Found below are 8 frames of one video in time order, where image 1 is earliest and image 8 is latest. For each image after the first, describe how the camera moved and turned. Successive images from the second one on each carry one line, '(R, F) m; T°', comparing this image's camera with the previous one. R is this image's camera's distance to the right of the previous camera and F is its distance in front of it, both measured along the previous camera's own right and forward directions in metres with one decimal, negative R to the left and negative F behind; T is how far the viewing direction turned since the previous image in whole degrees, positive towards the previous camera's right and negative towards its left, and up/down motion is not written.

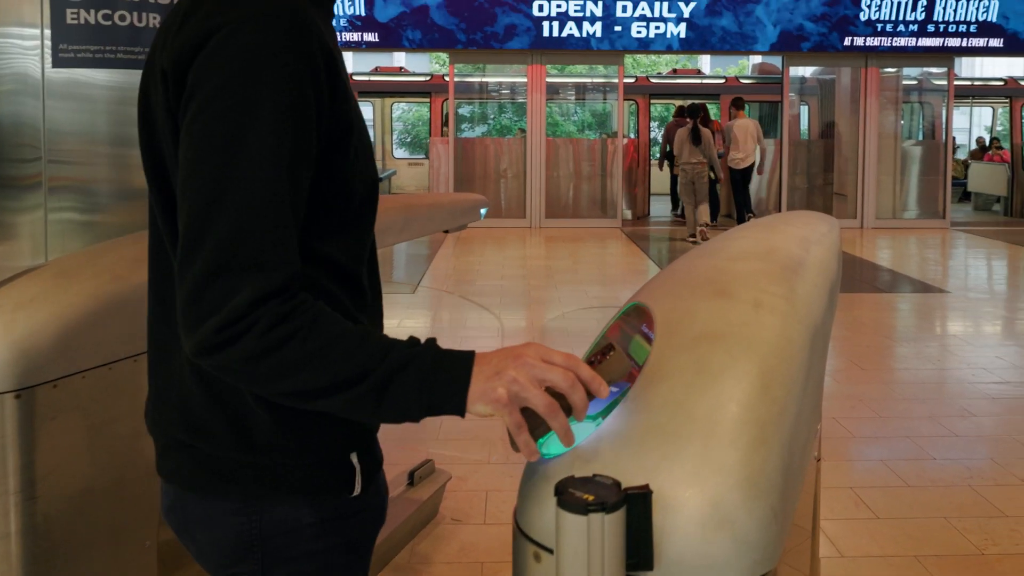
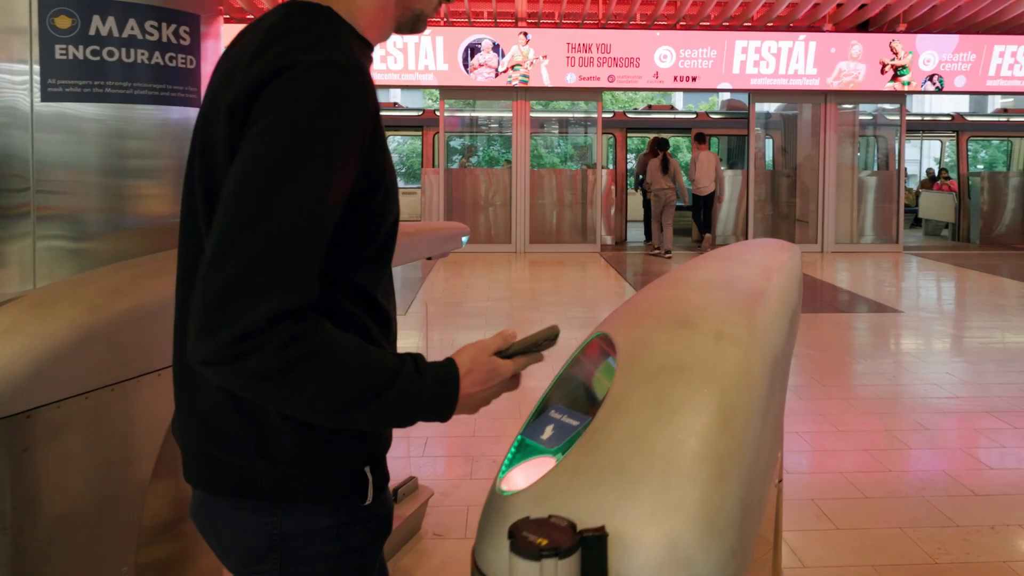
(0.0, -0.3) m; +2°
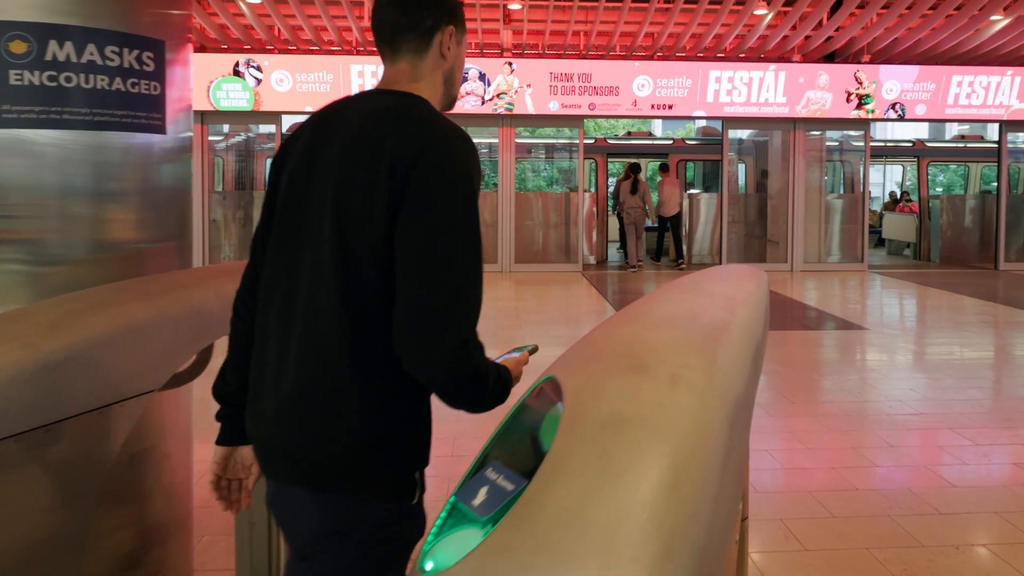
(+0.1, -0.2) m; +1°
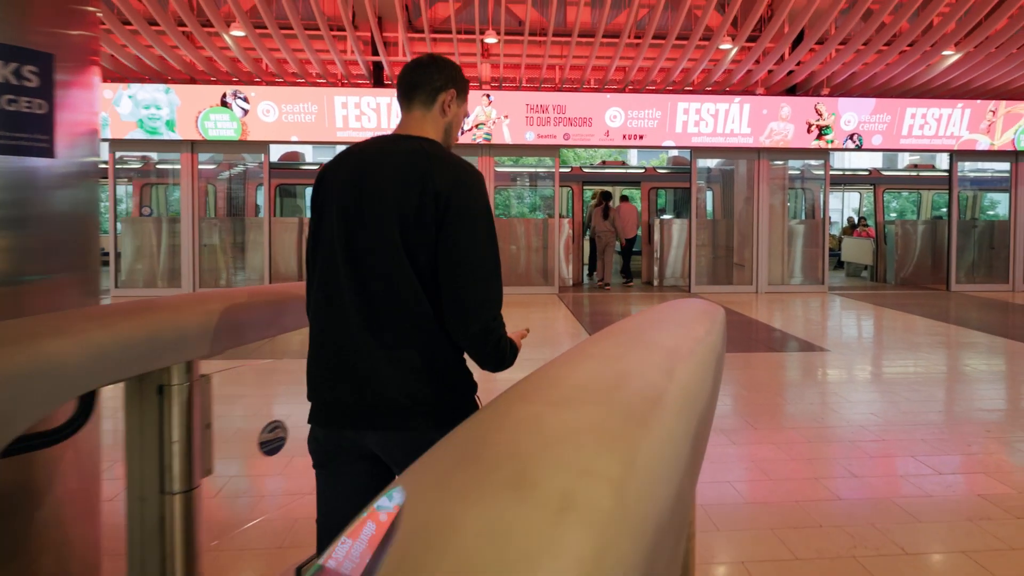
(+0.1, -0.2) m; +1°
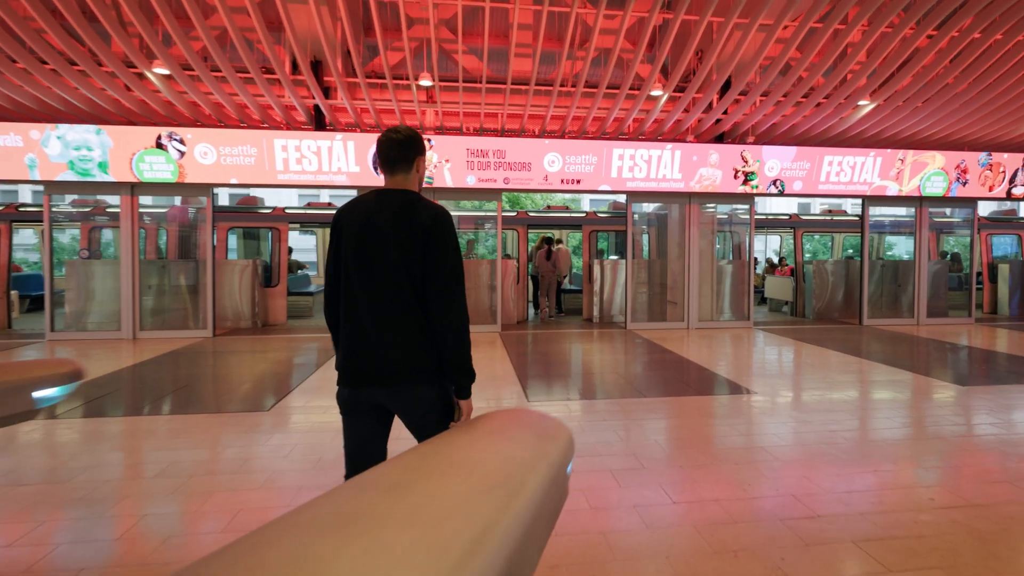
(+0.2, -0.1) m; +4°
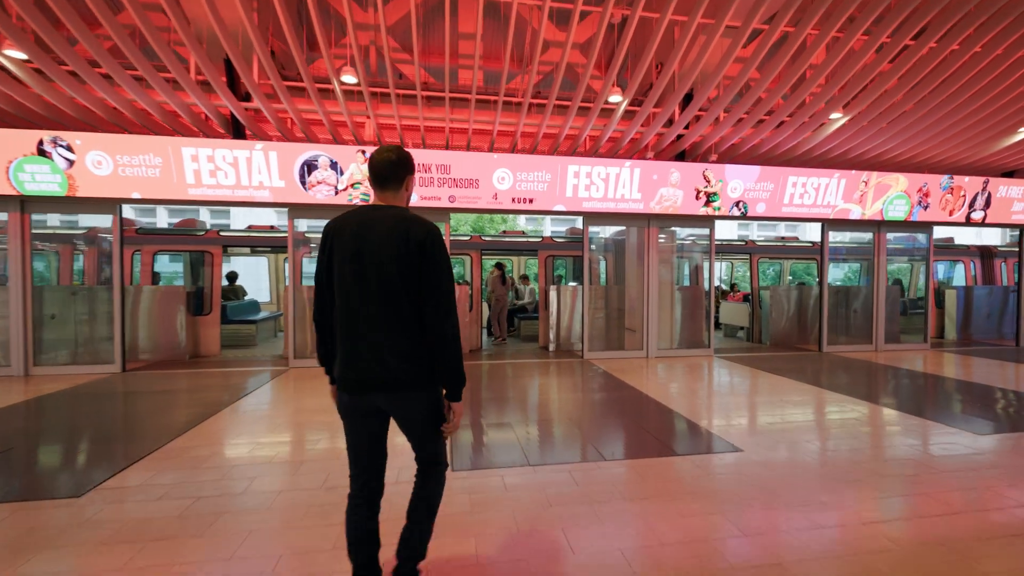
(+0.1, +0.7) m; +4°
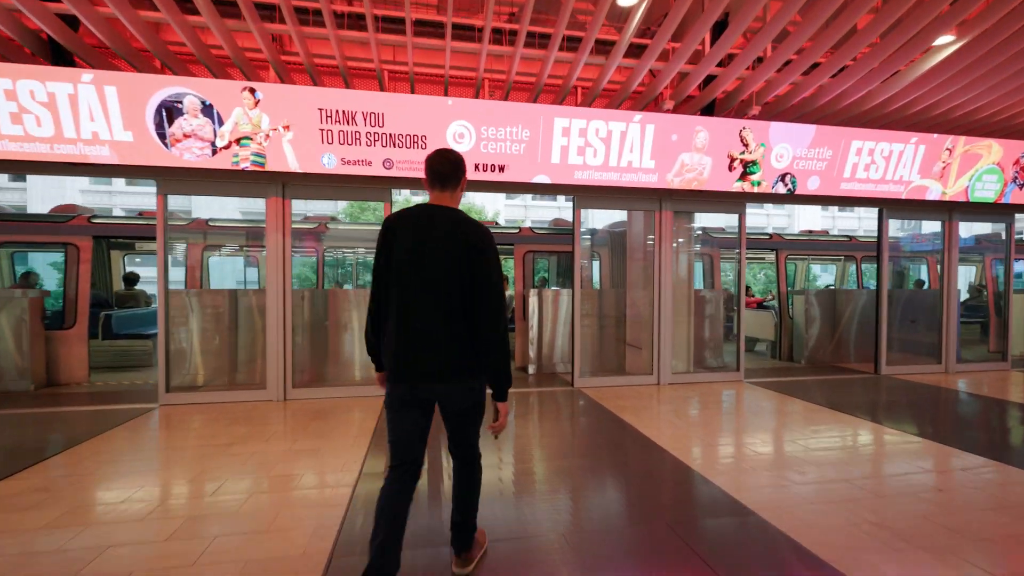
(+0.1, +1.9) m; +2°
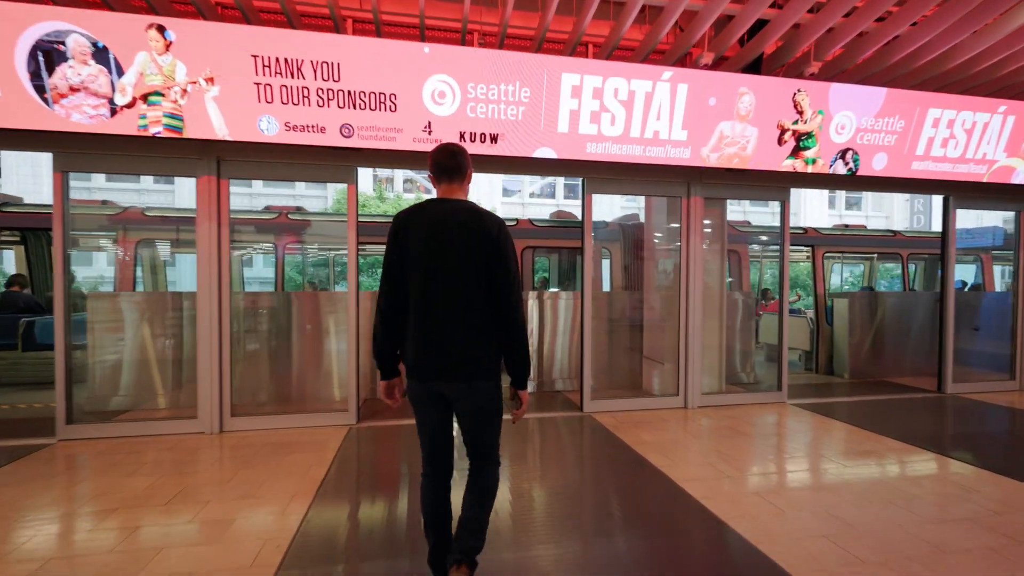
(0.0, +1.0) m; 0°
